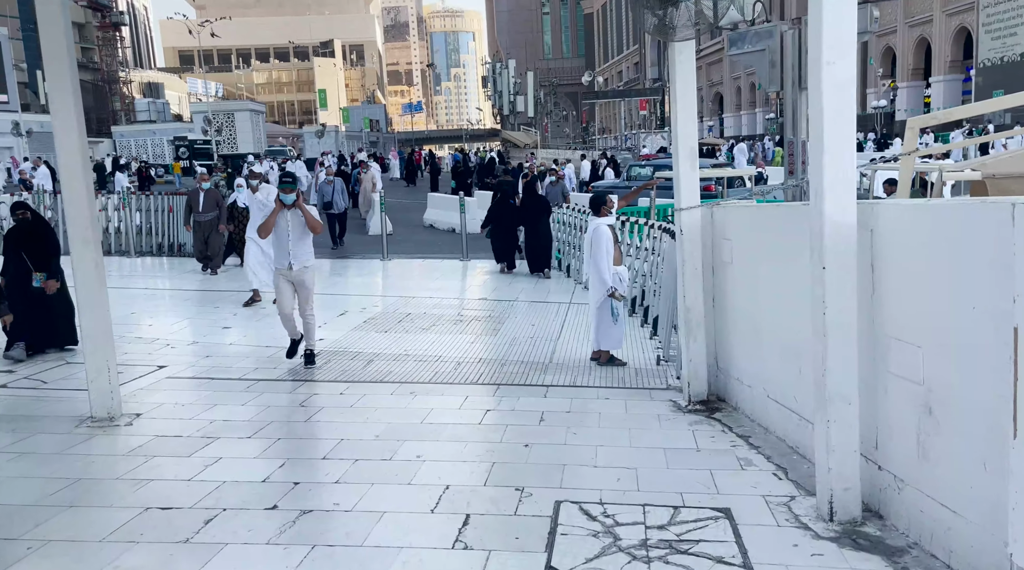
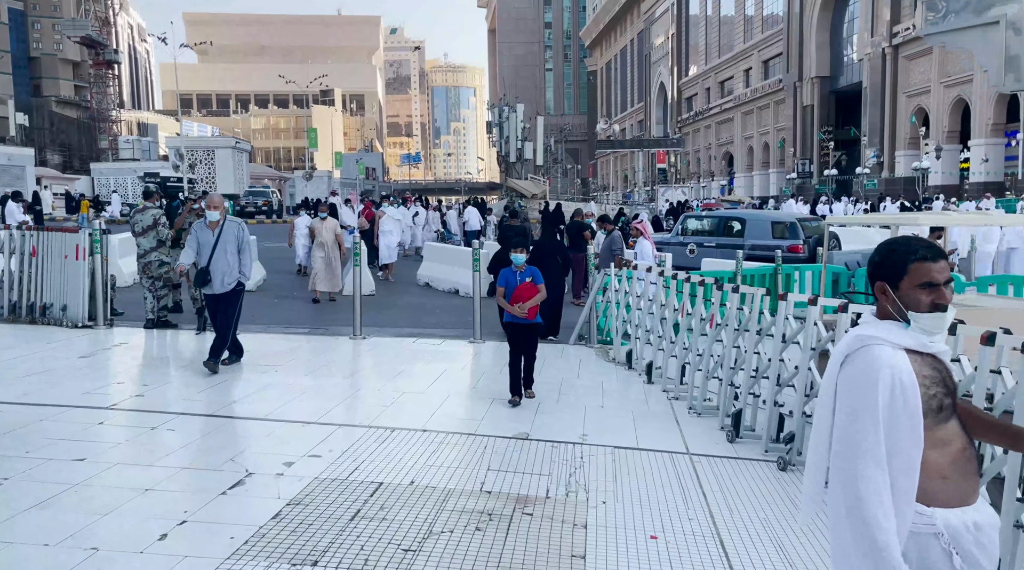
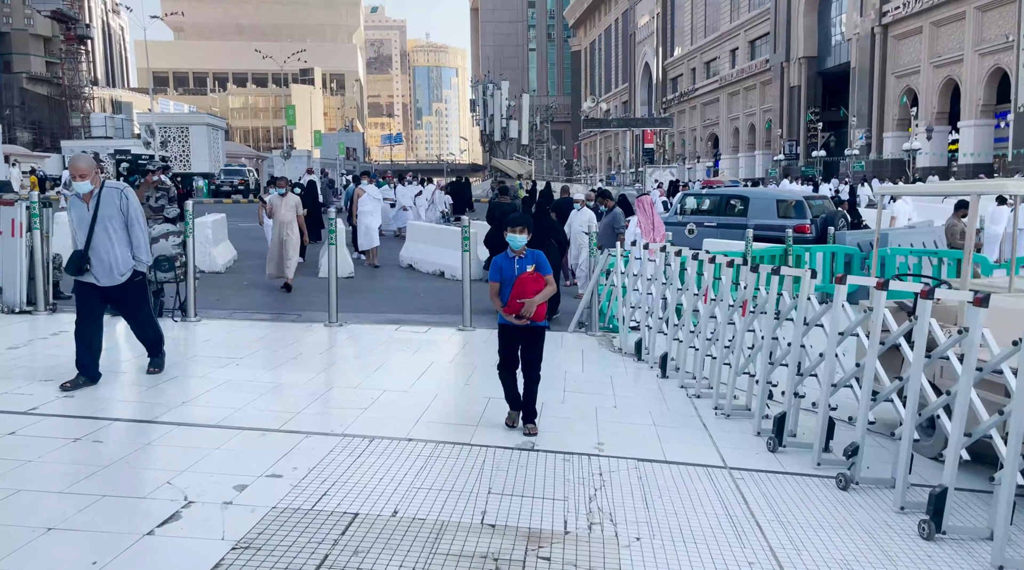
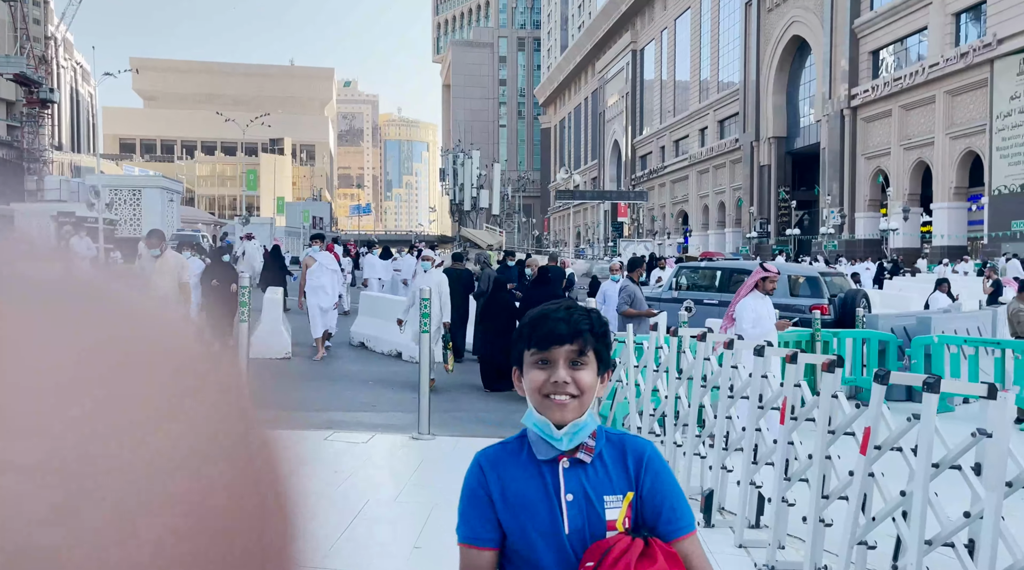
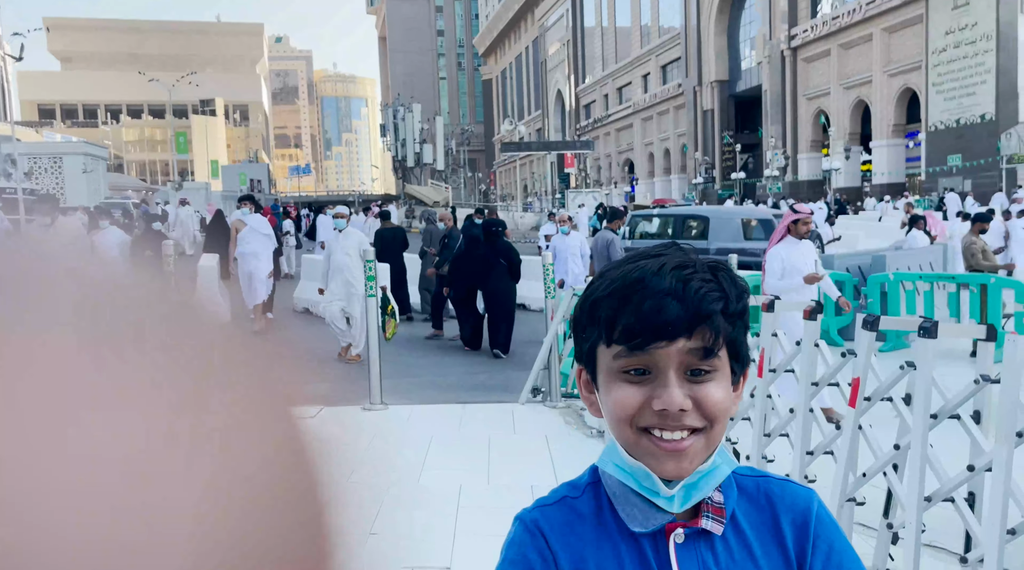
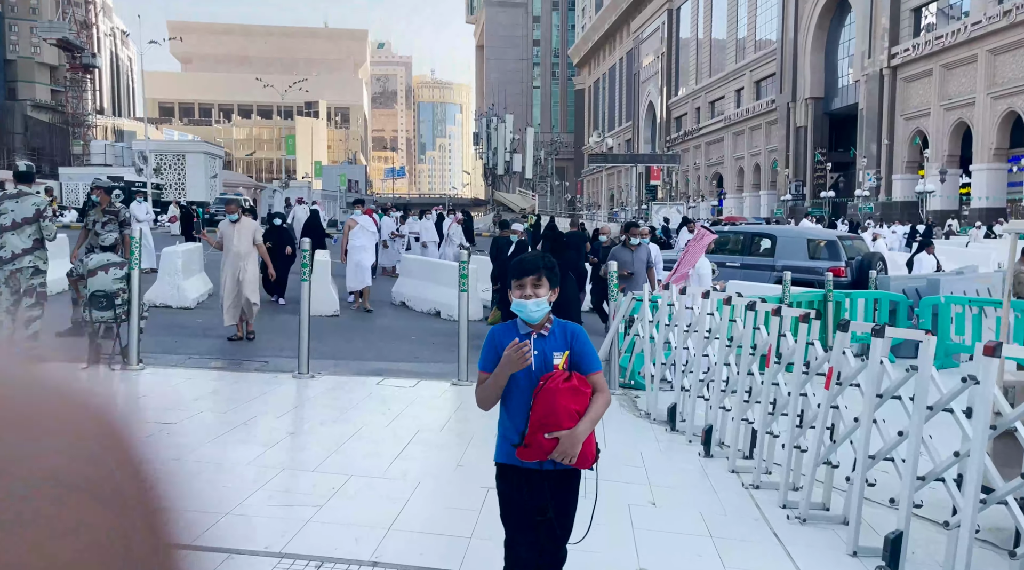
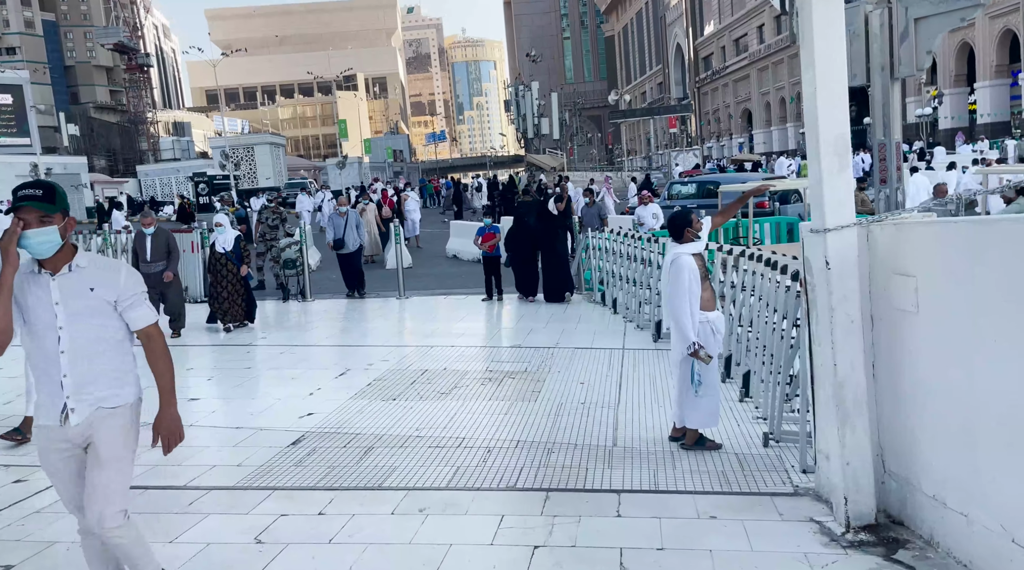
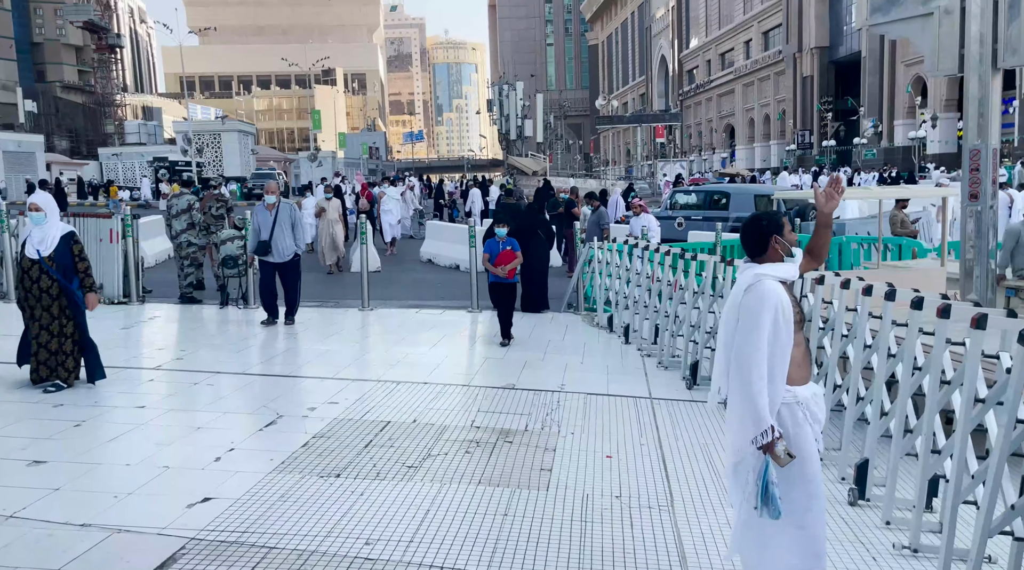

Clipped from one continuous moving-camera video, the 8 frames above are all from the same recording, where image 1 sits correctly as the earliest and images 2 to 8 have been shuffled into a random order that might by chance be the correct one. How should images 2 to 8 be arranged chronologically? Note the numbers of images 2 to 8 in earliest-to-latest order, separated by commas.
7, 8, 2, 3, 6, 4, 5
